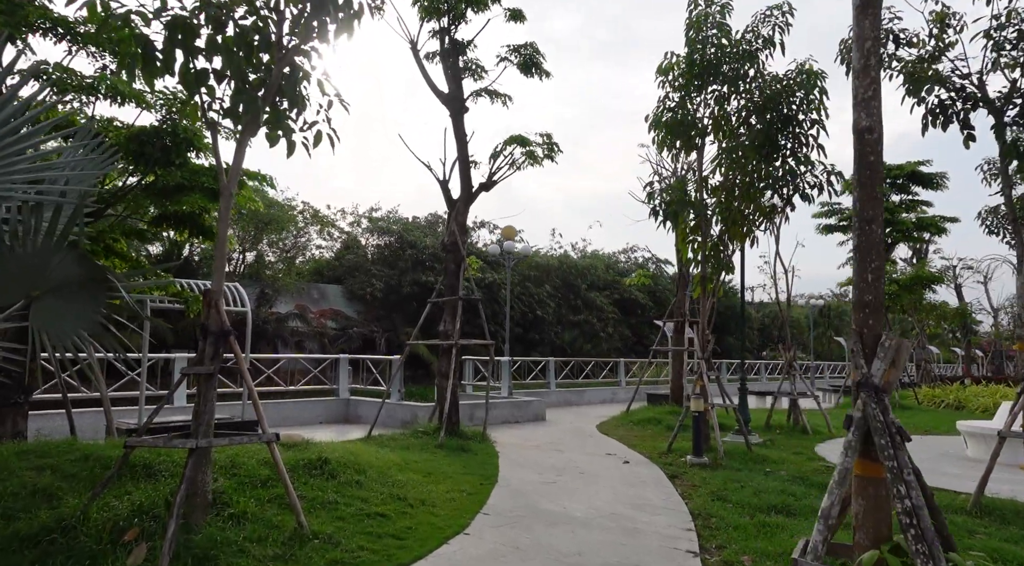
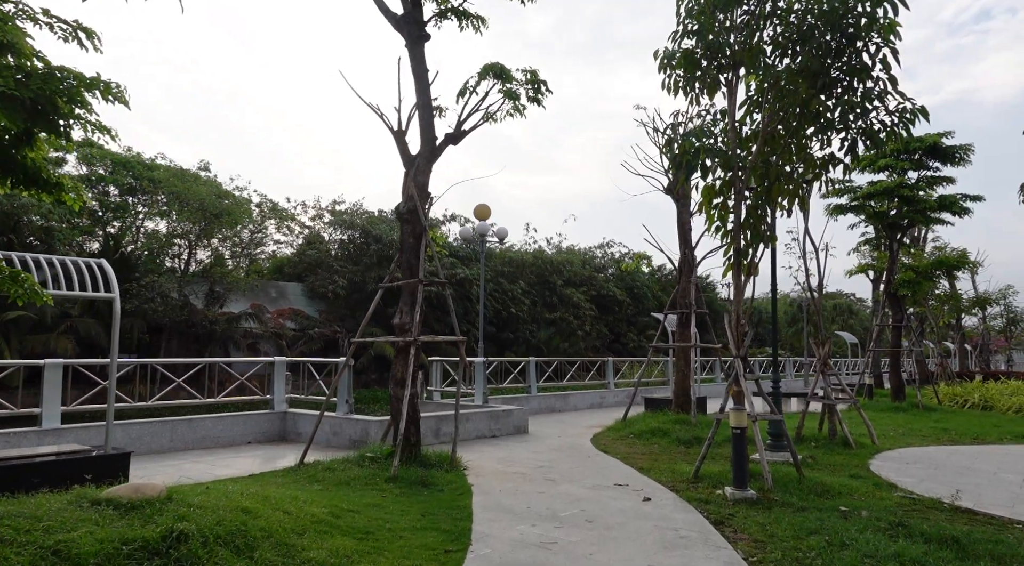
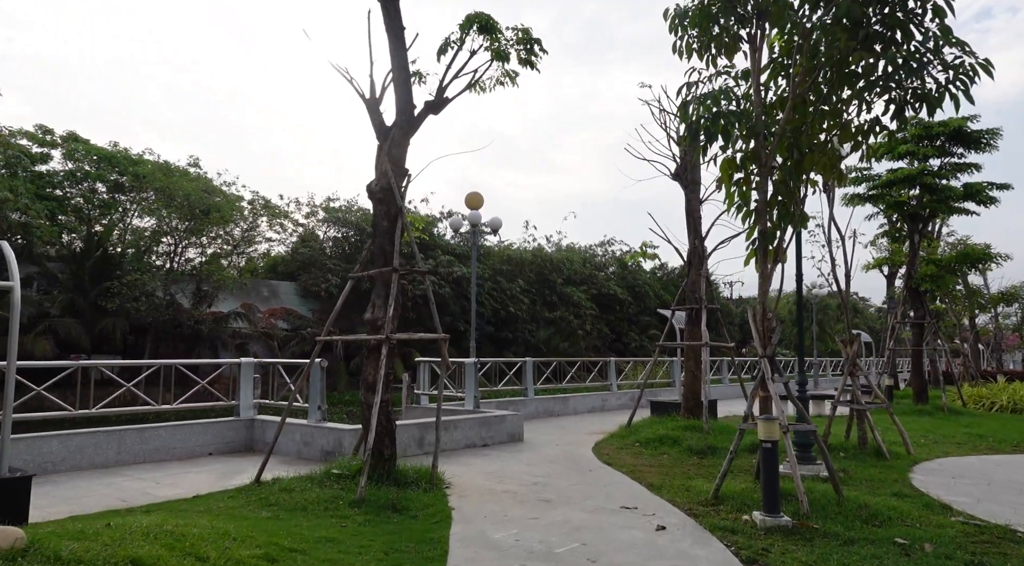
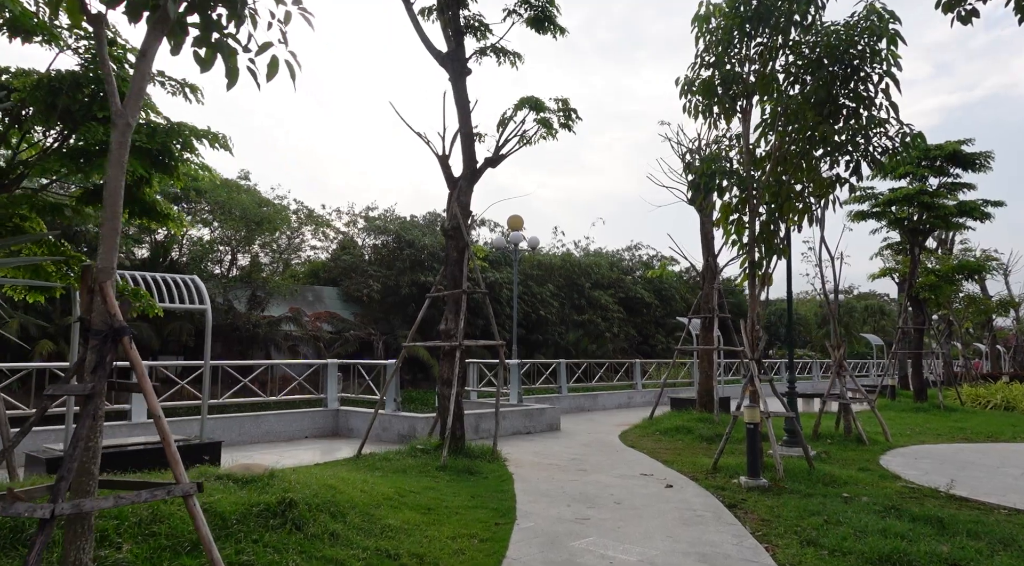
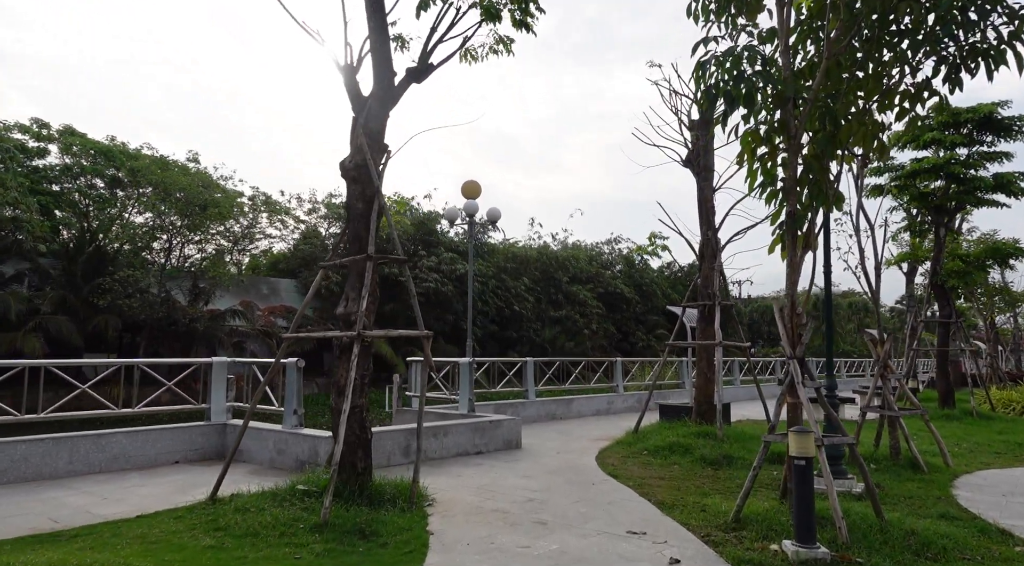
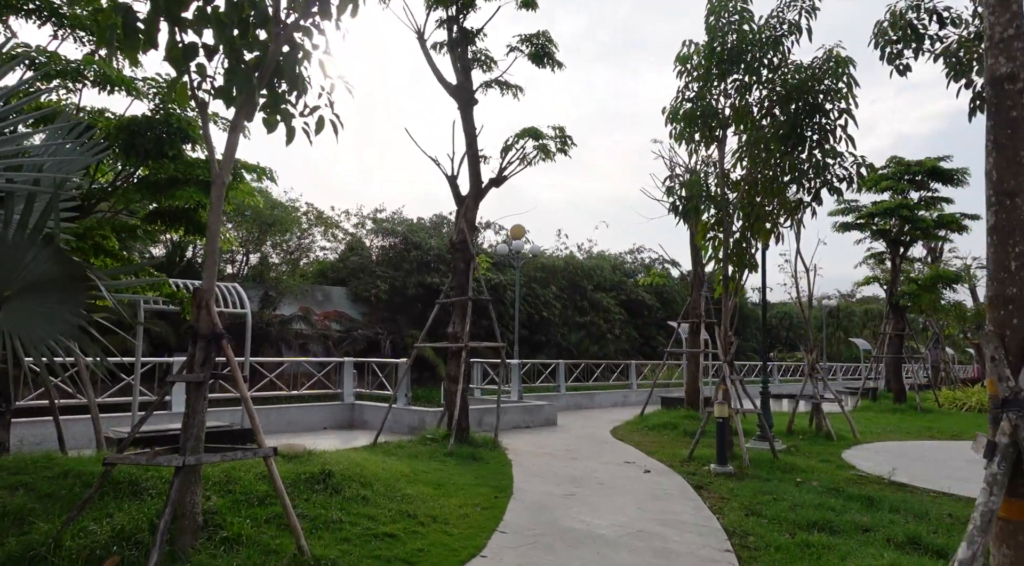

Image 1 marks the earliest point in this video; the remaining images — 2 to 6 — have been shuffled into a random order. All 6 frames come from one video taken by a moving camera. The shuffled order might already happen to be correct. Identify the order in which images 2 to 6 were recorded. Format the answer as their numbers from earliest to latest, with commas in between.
6, 4, 2, 3, 5
